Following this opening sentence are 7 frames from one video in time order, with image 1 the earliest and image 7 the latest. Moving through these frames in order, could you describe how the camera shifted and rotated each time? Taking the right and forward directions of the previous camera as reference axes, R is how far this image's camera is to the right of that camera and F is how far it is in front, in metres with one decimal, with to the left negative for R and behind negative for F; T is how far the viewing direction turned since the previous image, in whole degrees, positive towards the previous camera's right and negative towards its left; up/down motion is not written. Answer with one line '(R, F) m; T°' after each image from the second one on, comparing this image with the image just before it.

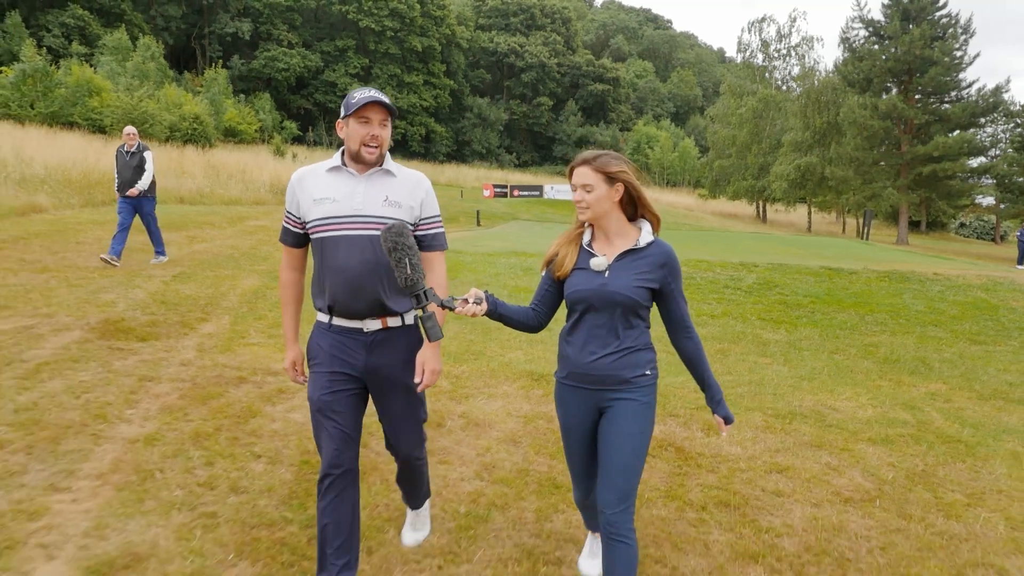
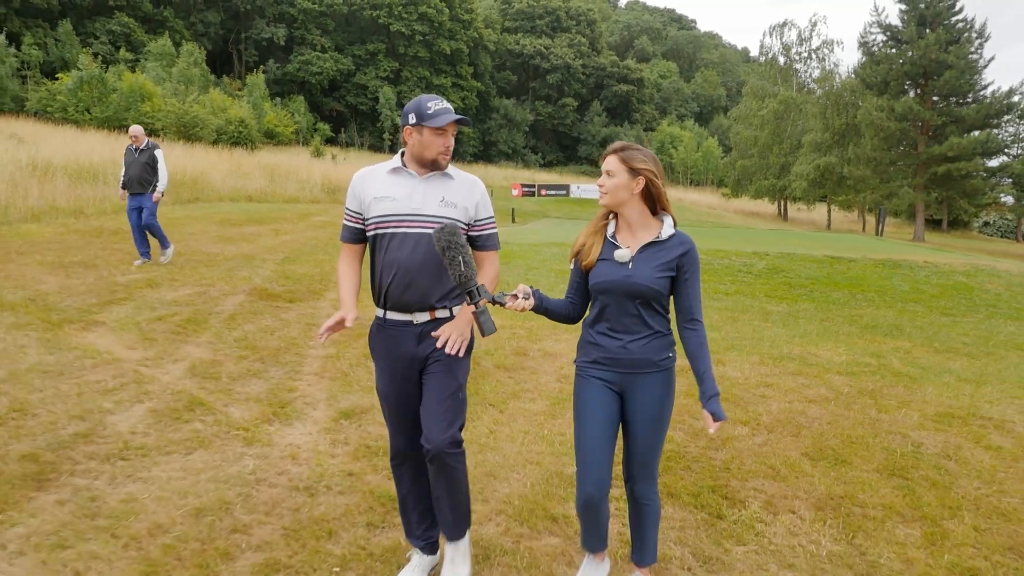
(-0.4, -1.8) m; -2°
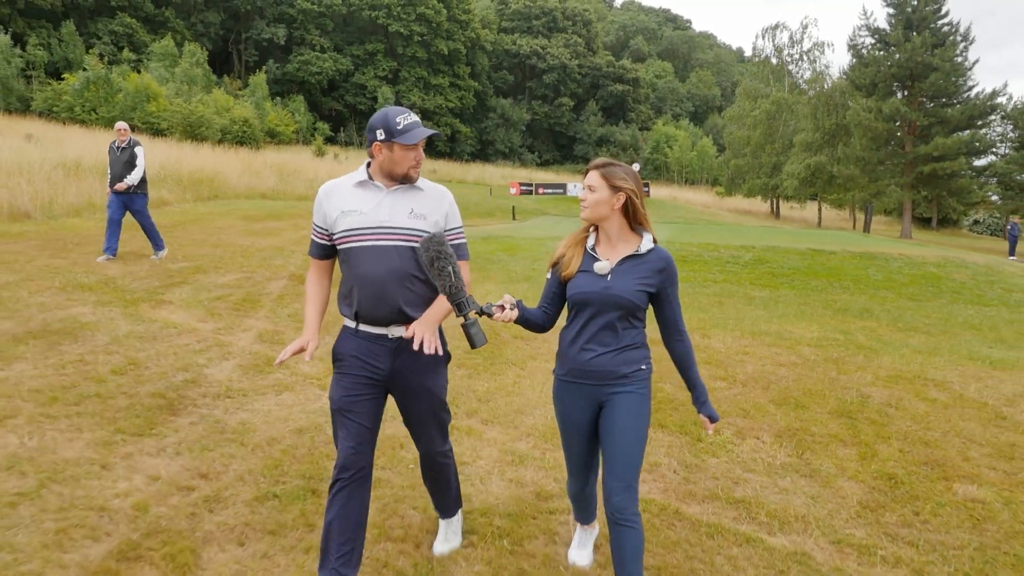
(-0.2, -1.0) m; 0°
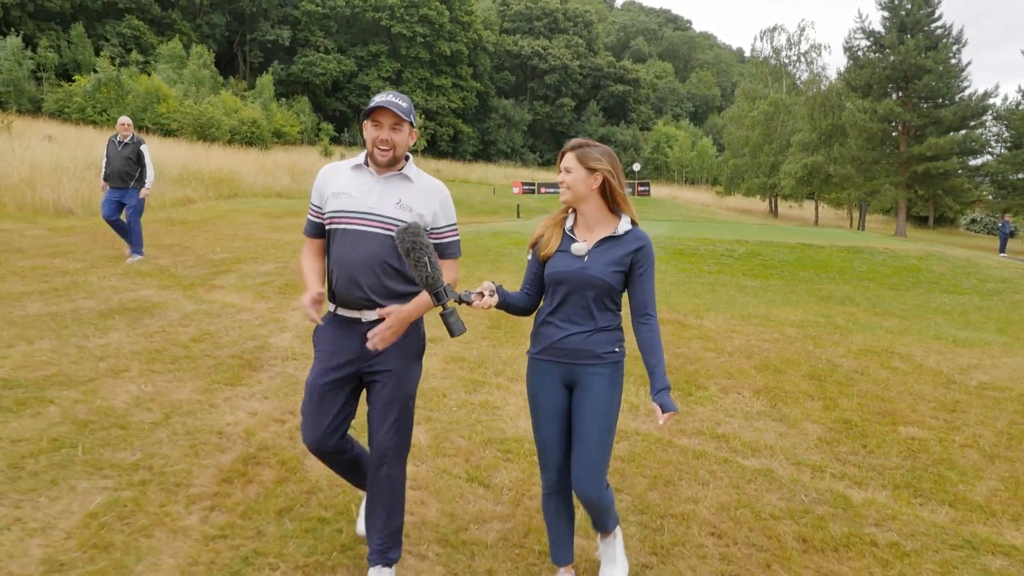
(-0.1, -0.9) m; 0°
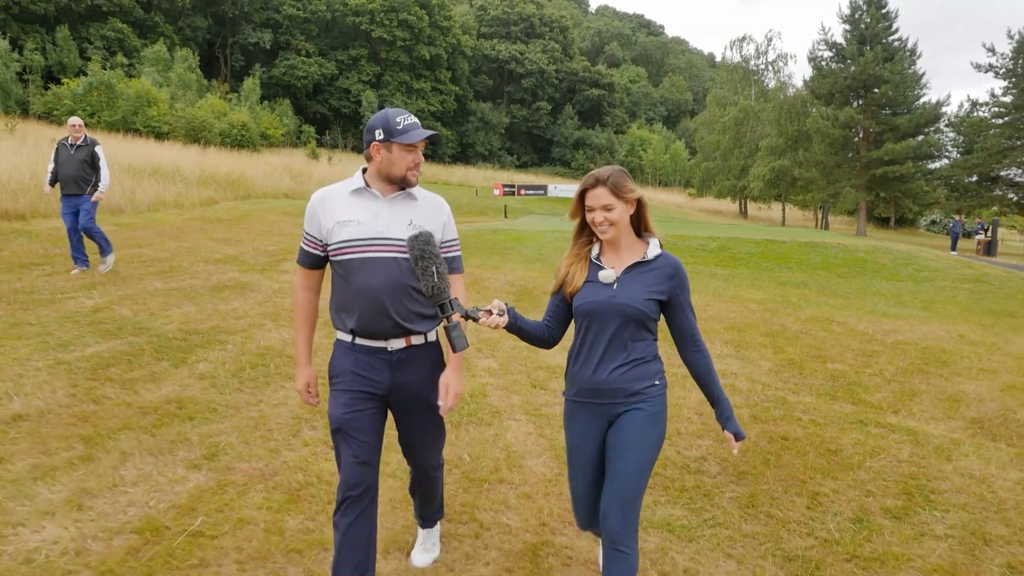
(-0.6, -1.9) m; +2°
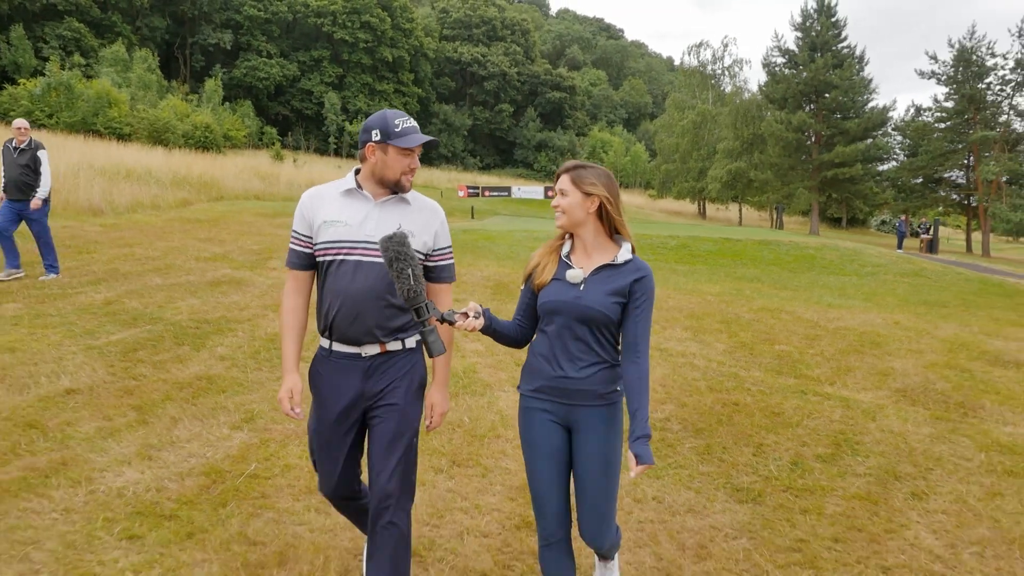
(-0.2, -0.7) m; +3°
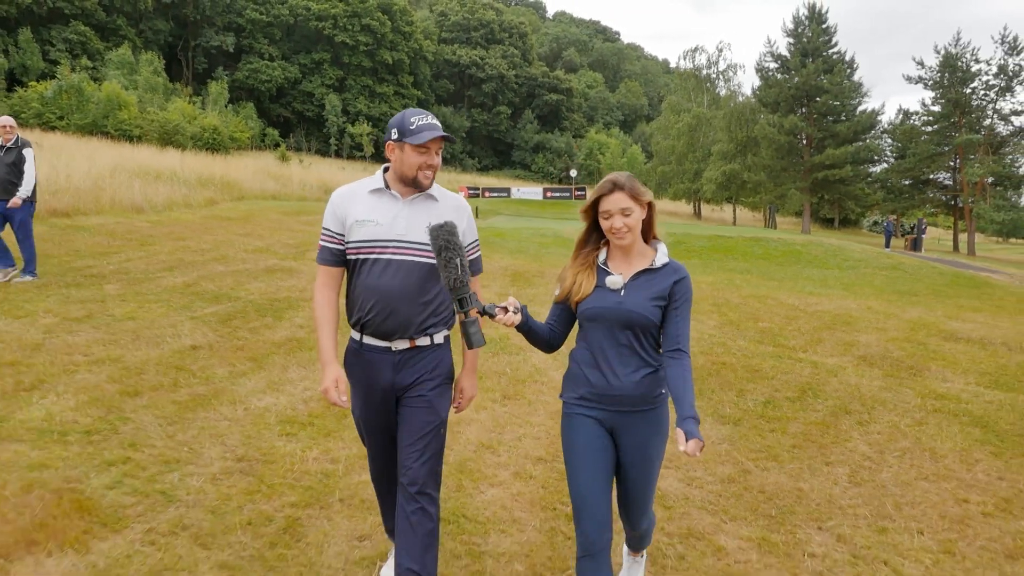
(-0.3, -1.3) m; 0°
